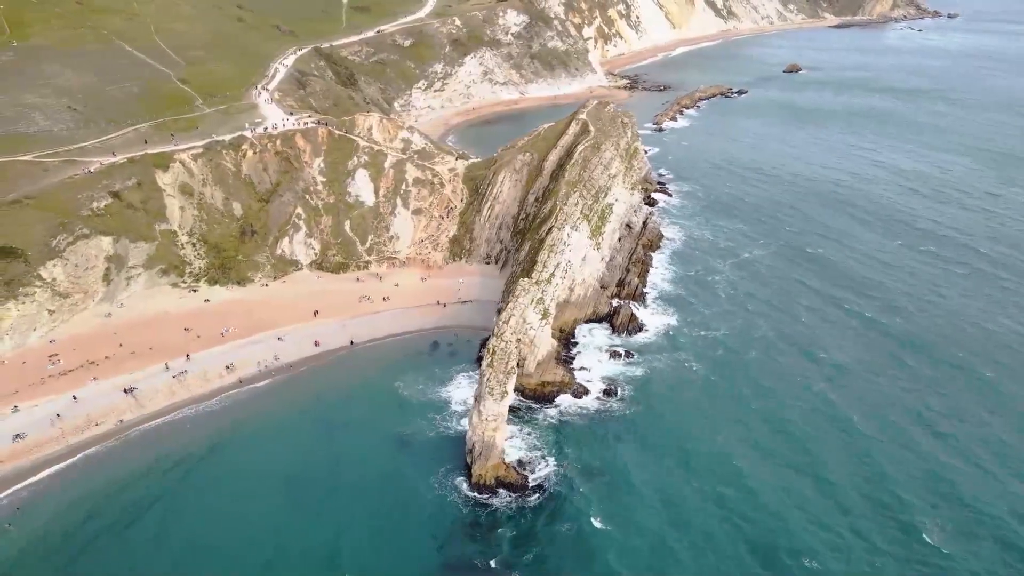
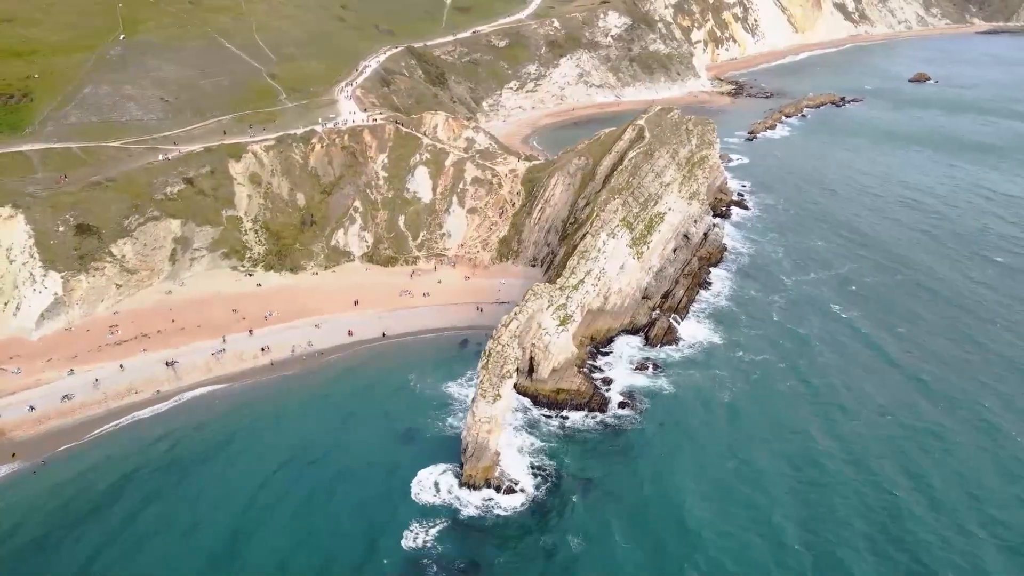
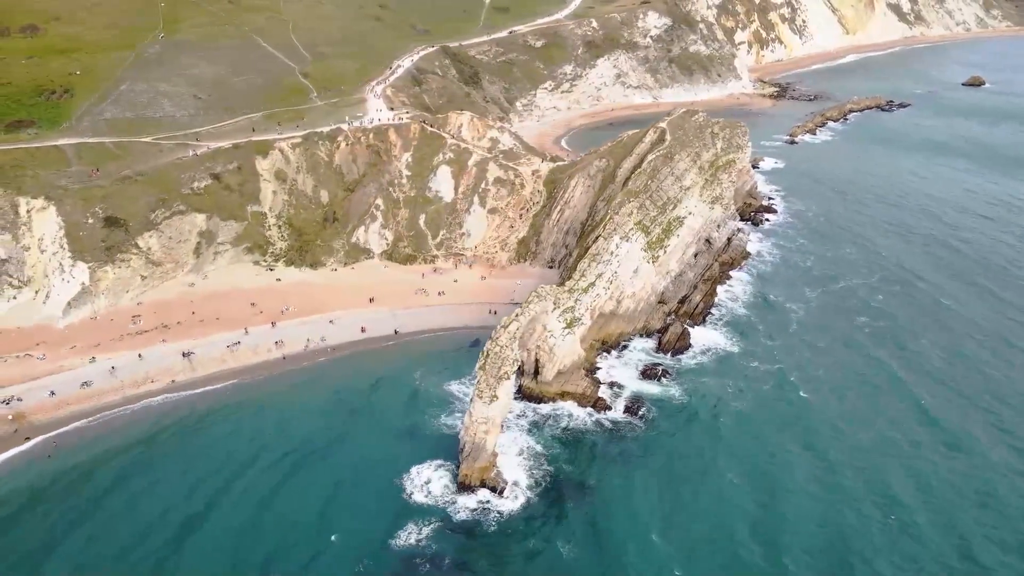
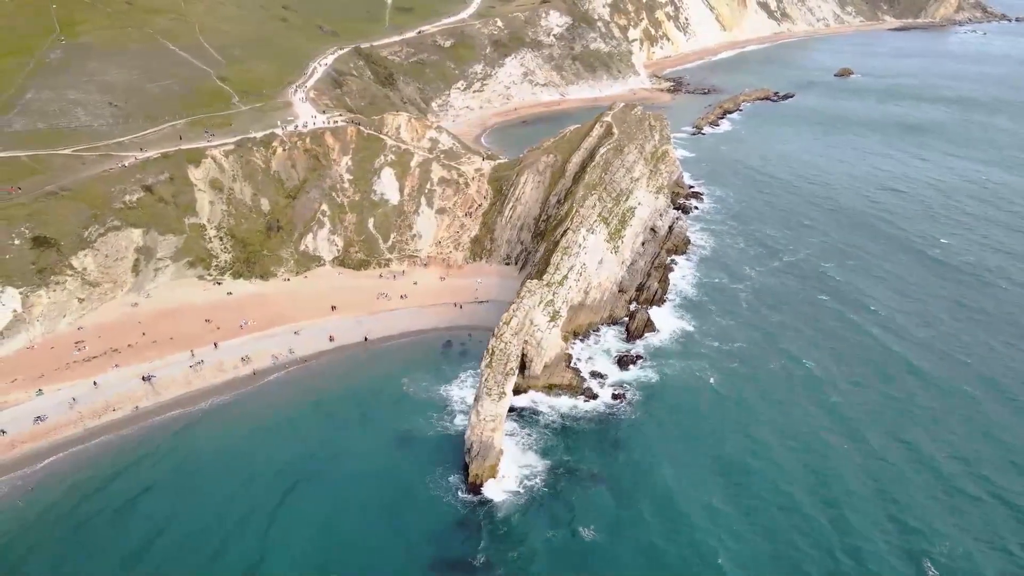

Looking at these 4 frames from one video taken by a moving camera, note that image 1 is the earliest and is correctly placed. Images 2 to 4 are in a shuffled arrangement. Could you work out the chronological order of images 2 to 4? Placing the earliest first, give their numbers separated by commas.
4, 2, 3
